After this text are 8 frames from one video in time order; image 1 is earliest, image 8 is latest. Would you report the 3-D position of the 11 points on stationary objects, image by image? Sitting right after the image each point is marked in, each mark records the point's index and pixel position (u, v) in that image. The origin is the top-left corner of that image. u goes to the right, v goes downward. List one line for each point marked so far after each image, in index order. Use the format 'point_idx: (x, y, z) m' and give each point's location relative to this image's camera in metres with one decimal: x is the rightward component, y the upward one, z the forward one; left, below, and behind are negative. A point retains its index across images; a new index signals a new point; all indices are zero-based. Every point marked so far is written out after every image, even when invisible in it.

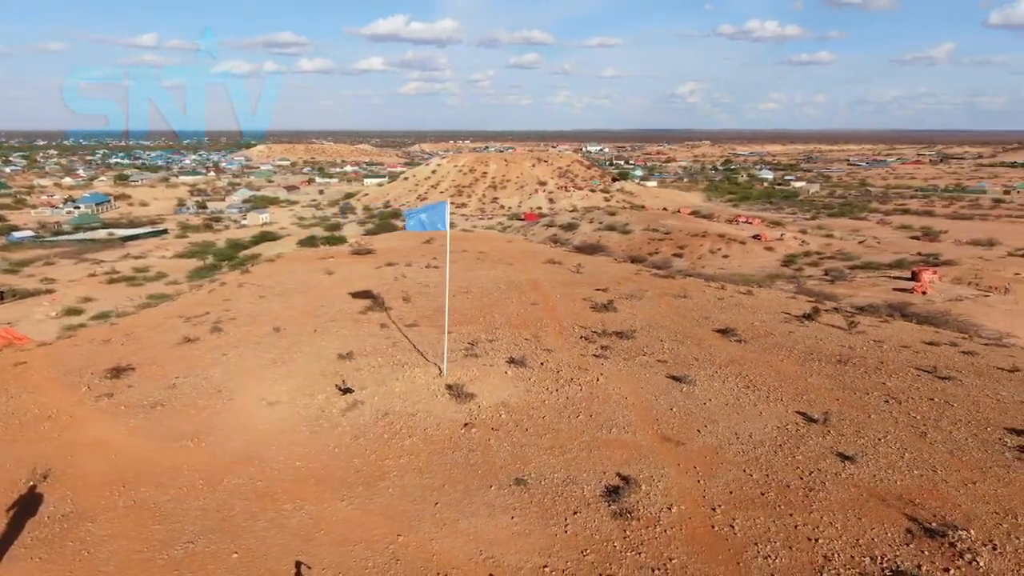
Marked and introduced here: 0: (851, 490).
0: (+4.0, -2.3, +9.1) m
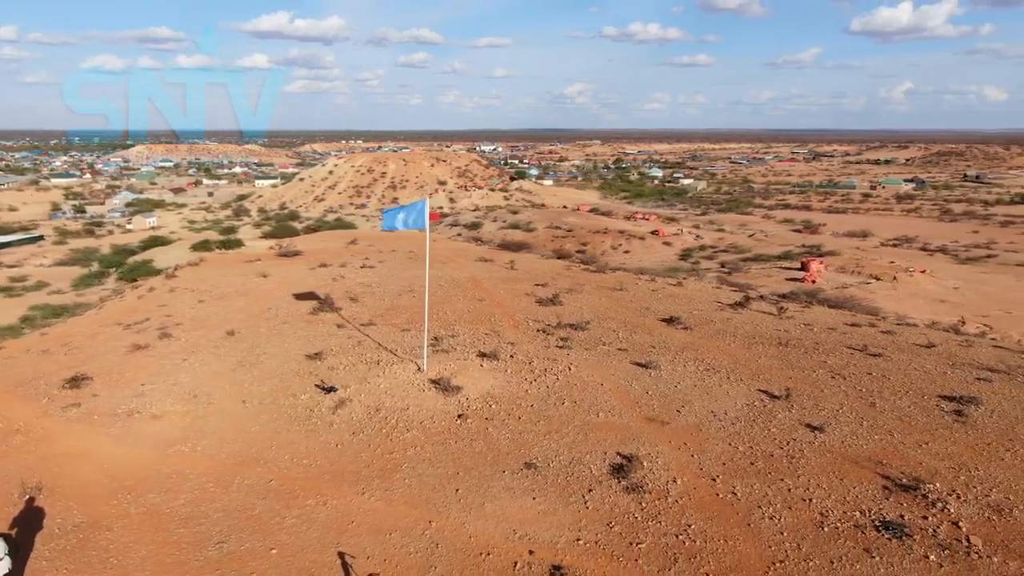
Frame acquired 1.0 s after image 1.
0: (+4.1, -2.2, +10.1) m
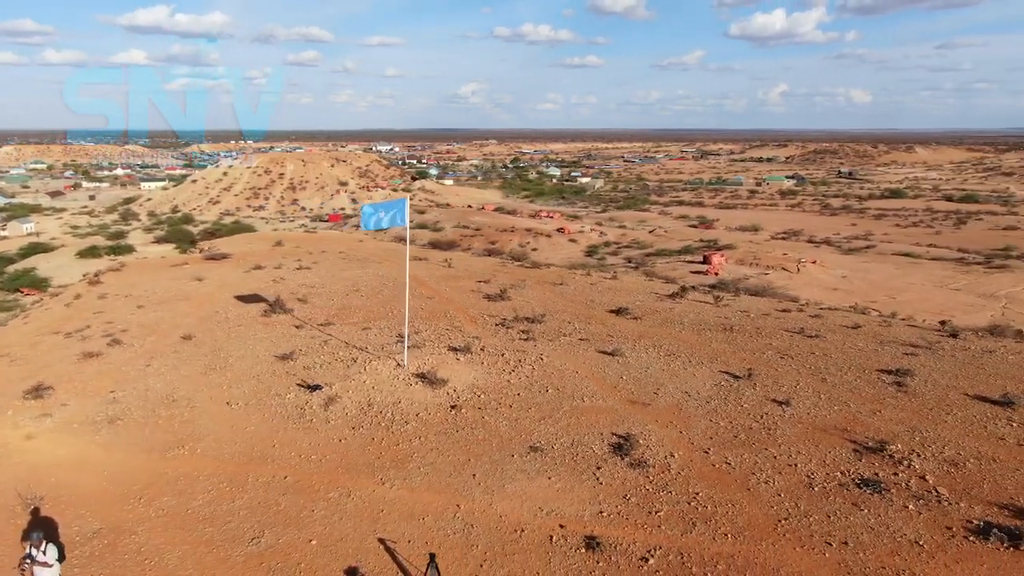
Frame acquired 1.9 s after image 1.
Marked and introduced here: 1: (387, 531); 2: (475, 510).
0: (+4.1, -1.9, +11.1) m
1: (-1.3, -2.6, +8.3) m
2: (-0.4, -2.5, +8.7) m
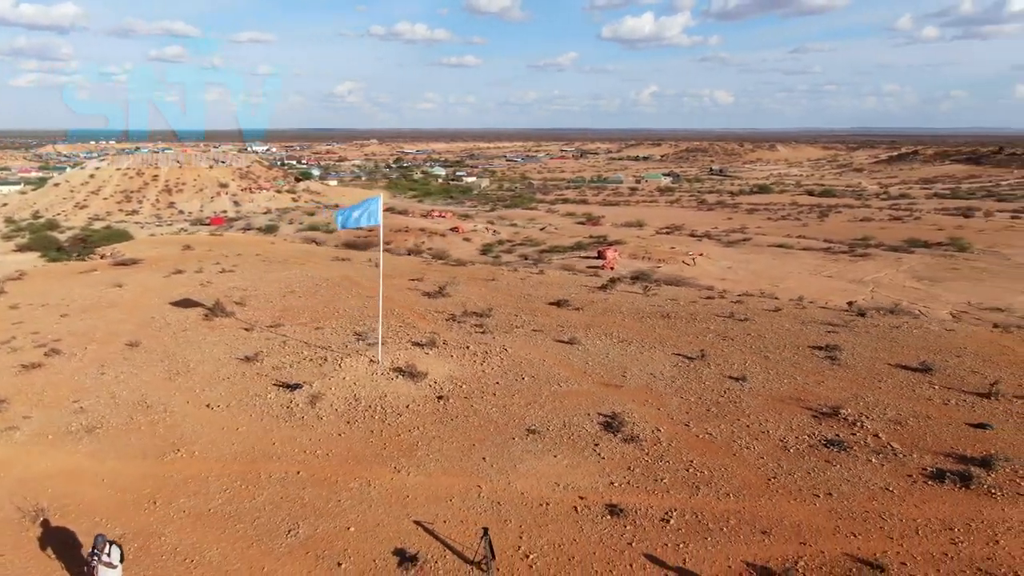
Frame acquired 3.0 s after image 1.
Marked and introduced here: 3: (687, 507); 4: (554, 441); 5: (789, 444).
0: (+3.9, -1.7, +12.3) m
1: (-1.0, -2.5, +8.7) m
2: (-0.2, -2.4, +9.2) m
3: (+2.0, -2.5, +8.8) m
4: (+0.6, -2.1, +10.5) m
5: (+3.7, -2.1, +10.6) m
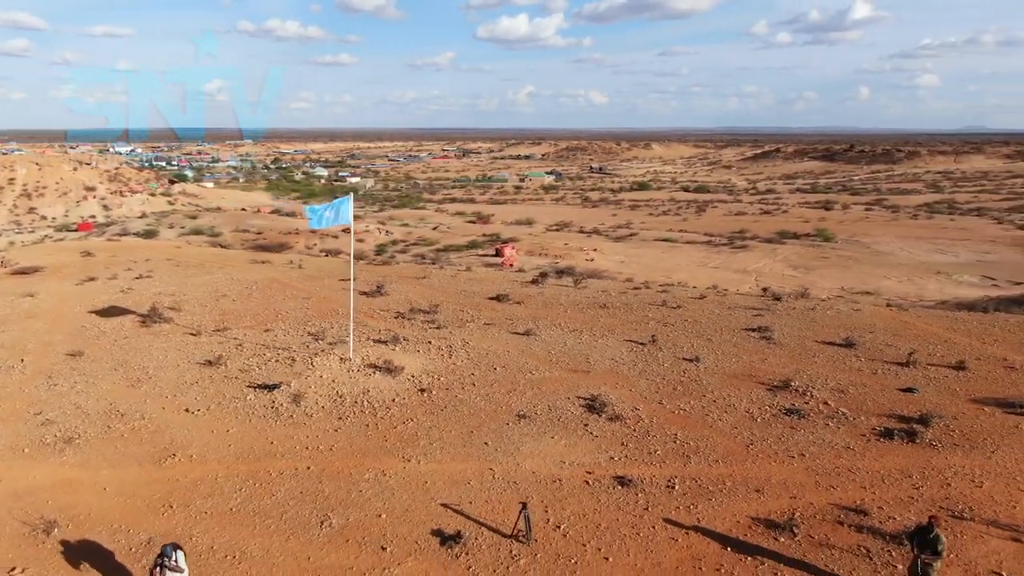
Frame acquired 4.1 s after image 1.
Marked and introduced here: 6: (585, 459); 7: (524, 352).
0: (+3.5, -1.5, +13.4) m
1: (-0.8, -2.4, +9.1) m
2: (0.0, -2.3, +9.7) m
3: (+2.2, -2.3, +9.7) m
4: (+0.5, -1.9, +11.2) m
5: (+3.6, -1.9, +11.7) m
6: (+0.9, -2.2, +10.1) m
7: (+0.2, -1.2, +14.8) m
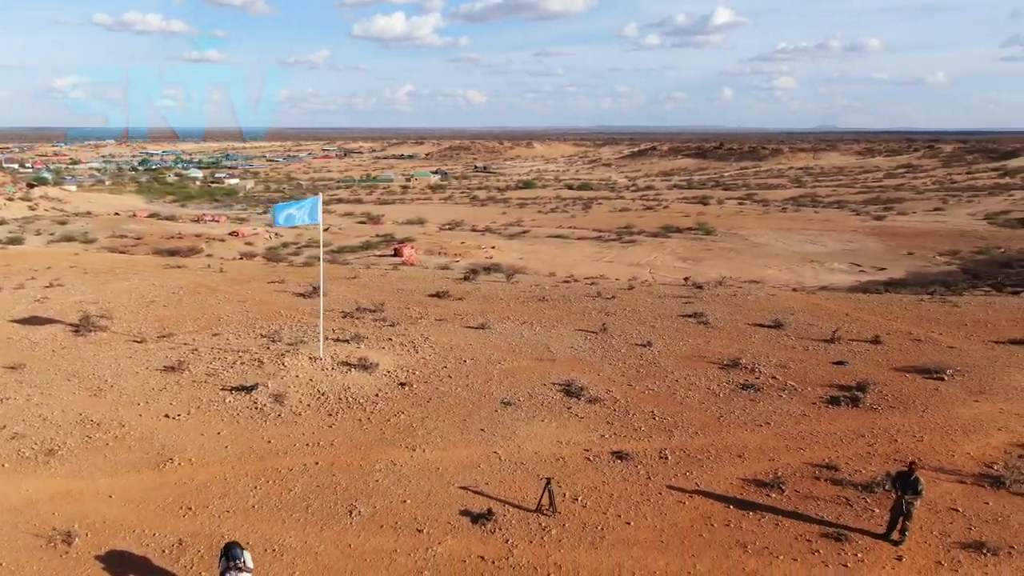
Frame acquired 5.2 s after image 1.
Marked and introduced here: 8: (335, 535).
0: (+2.9, -1.3, +14.4) m
1: (-0.6, -2.3, +9.5) m
2: (0.0, -2.2, +10.3) m
3: (+2.2, -2.1, +10.6) m
4: (+0.3, -1.8, +11.8) m
5: (+3.3, -1.7, +12.8) m
6: (+0.9, -2.1, +10.8) m
7: (-0.5, -1.1, +15.3) m
8: (-1.9, -2.6, +8.4) m
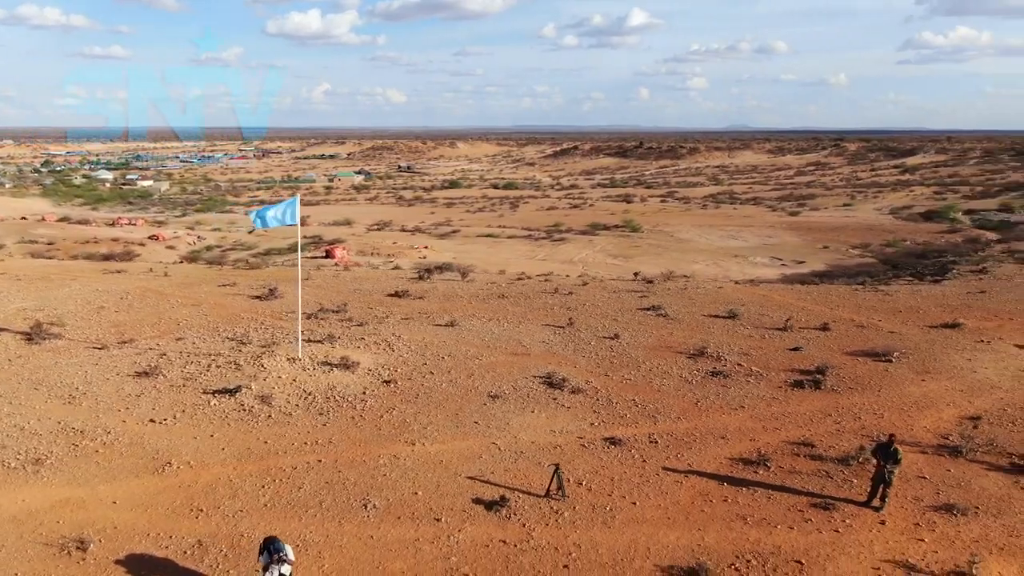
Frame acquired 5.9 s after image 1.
0: (+2.5, -1.2, +15.1) m
1: (-0.6, -2.3, +9.8) m
2: (0.0, -2.1, +10.7) m
3: (+2.1, -2.0, +11.2) m
4: (+0.1, -1.8, +12.2) m
5: (+3.0, -1.5, +13.4) m
6: (+0.8, -2.0, +11.3) m
7: (-1.1, -1.1, +15.6) m
8: (-1.7, -2.6, +8.6) m
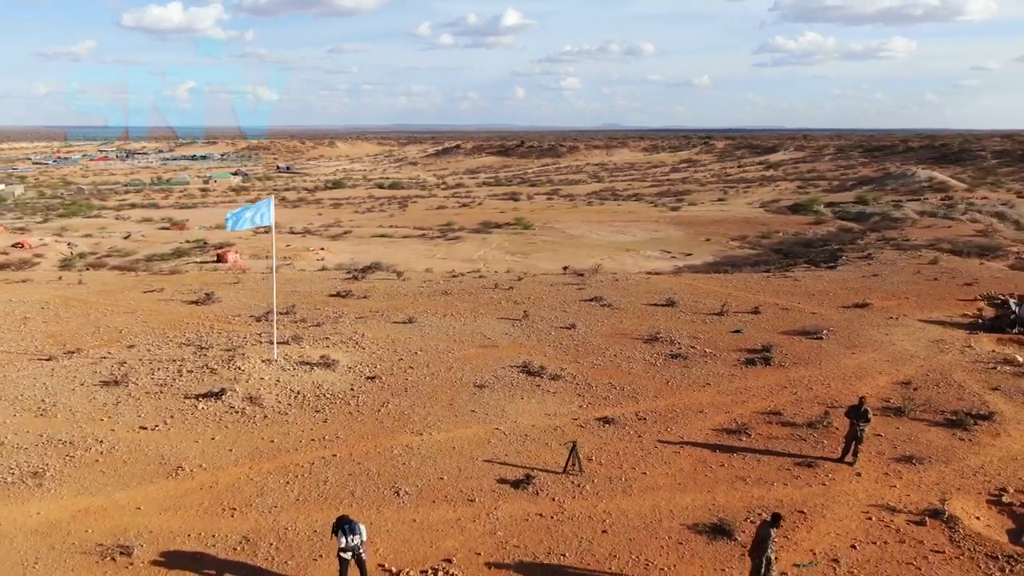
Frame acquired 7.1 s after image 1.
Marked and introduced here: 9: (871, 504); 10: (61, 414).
0: (+1.8, -1.0, +16.0) m
1: (-0.4, -2.2, +10.4) m
2: (0.0, -2.0, +11.3) m
3: (+2.0, -1.9, +12.1) m
4: (-0.1, -1.7, +12.8) m
5: (+2.6, -1.3, +14.5) m
6: (+0.8, -1.9, +12.0) m
7: (-1.8, -1.0, +16.0) m
8: (-1.3, -2.6, +9.0) m
9: (+4.2, -2.6, +9.3) m
10: (-6.9, -1.9, +11.9) m
